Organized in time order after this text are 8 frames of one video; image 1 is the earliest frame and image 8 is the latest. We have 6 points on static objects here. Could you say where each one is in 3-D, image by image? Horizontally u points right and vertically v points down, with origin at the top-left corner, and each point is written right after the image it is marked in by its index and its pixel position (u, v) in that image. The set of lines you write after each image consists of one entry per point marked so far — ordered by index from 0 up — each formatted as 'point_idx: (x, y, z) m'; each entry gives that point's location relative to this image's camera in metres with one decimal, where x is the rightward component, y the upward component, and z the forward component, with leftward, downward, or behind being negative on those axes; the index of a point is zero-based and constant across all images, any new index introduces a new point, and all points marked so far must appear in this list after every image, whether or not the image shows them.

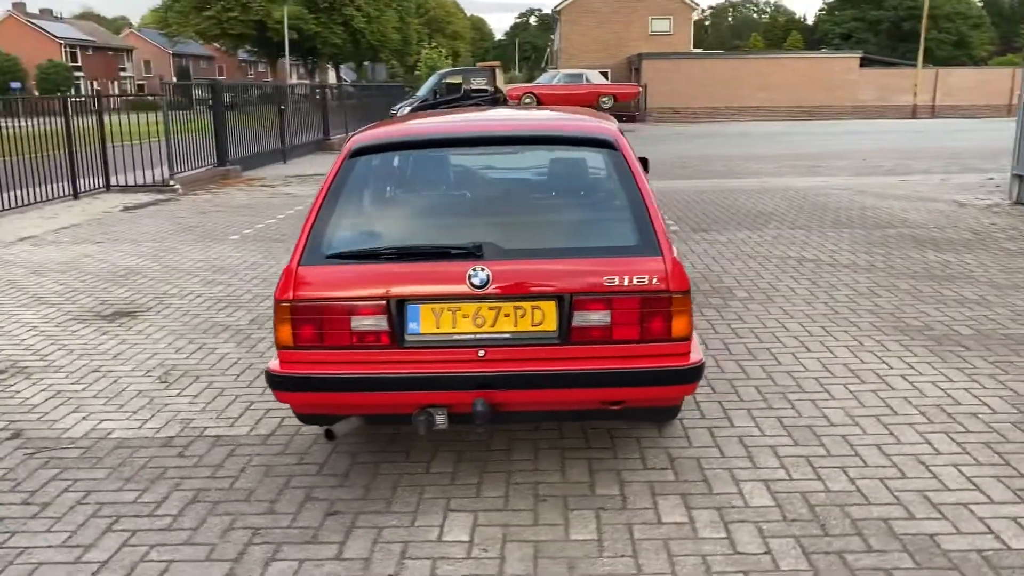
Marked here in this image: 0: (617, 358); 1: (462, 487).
0: (+0.4, -0.3, +3.6) m
1: (-0.2, -0.9, +3.9) m
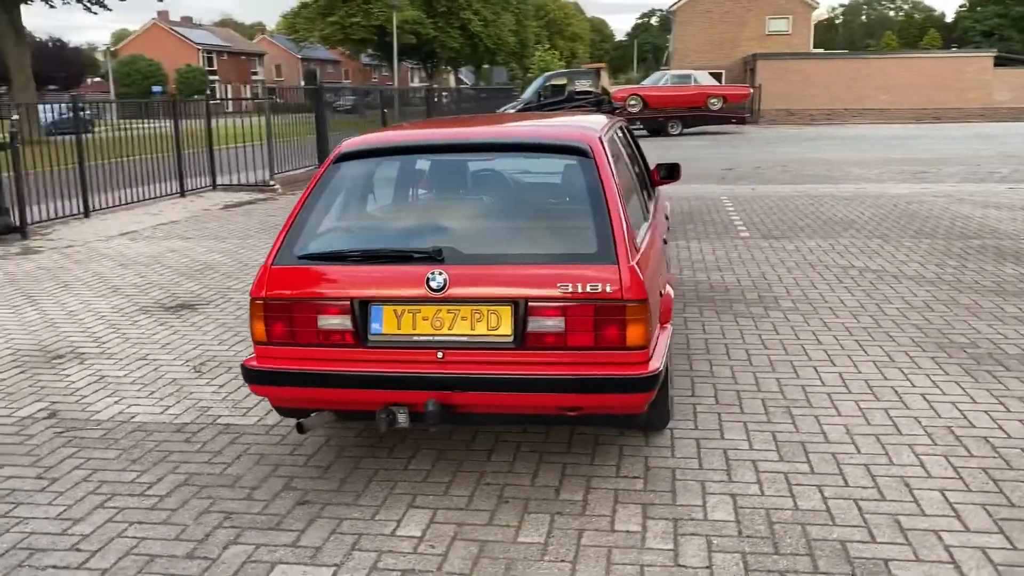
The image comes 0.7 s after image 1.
0: (+0.2, -0.3, +3.6) m
1: (-0.4, -0.9, +4.0) m
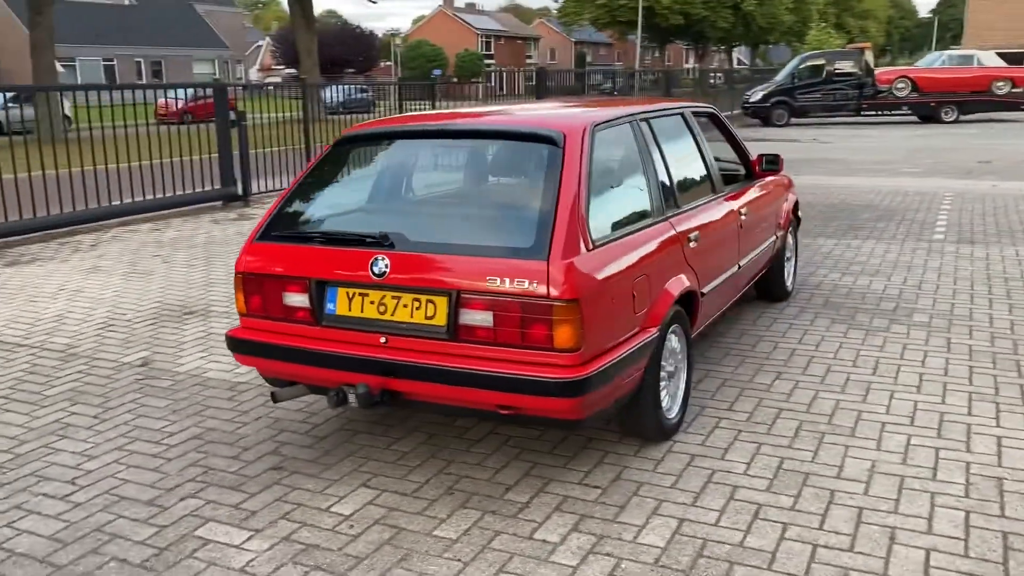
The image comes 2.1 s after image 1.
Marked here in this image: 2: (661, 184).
0: (-0.1, -0.3, +3.5) m
1: (-0.5, -0.8, +4.1) m
2: (+0.7, +0.5, +4.4) m
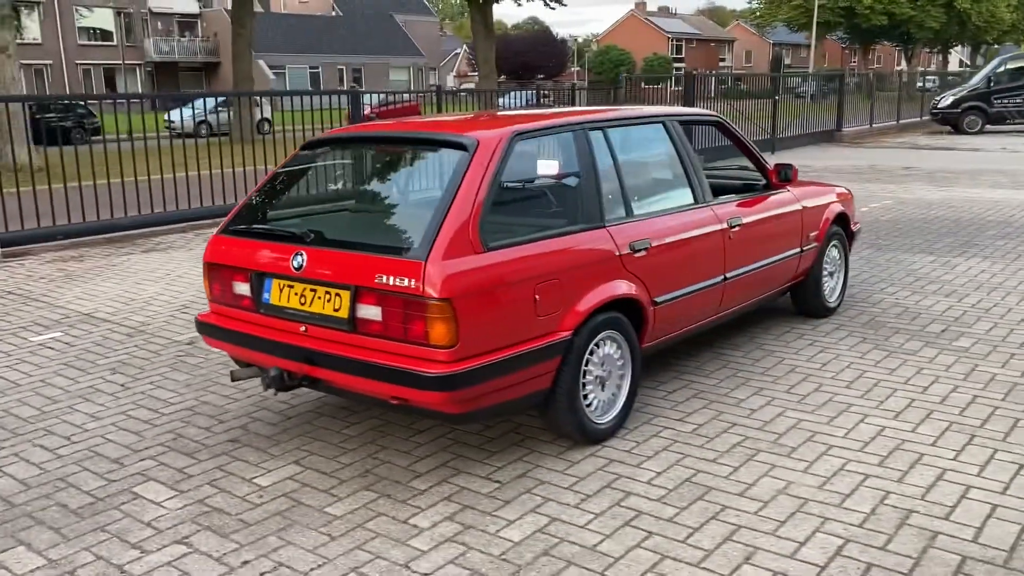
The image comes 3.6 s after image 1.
0: (-0.5, -0.3, +3.7) m
1: (-0.9, -0.8, +4.4) m
2: (+0.4, +0.5, +4.4) m
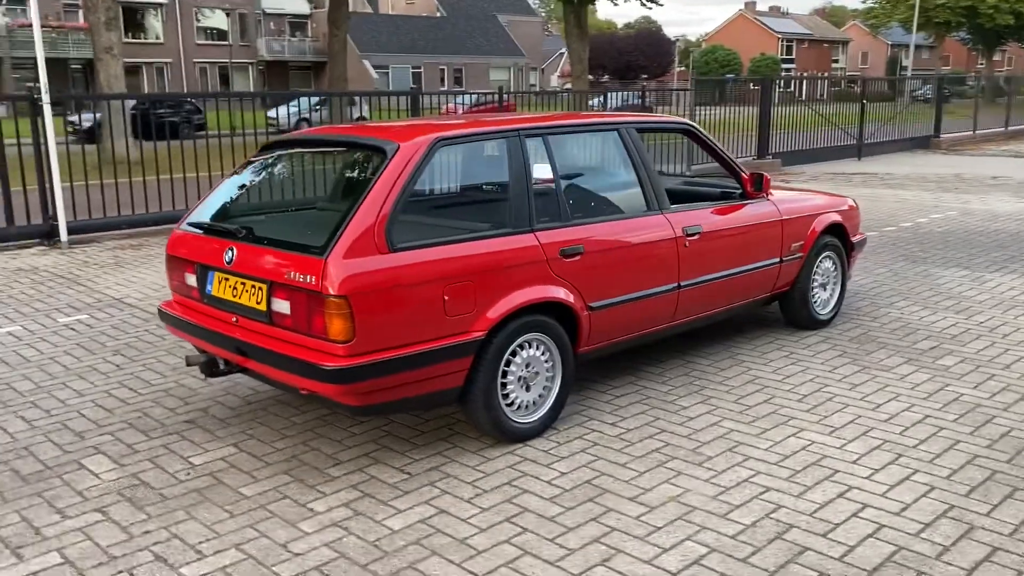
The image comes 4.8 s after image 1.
0: (-1.0, -0.3, +3.9) m
1: (-1.3, -0.8, +4.7) m
2: (+0.1, +0.5, +4.5) m
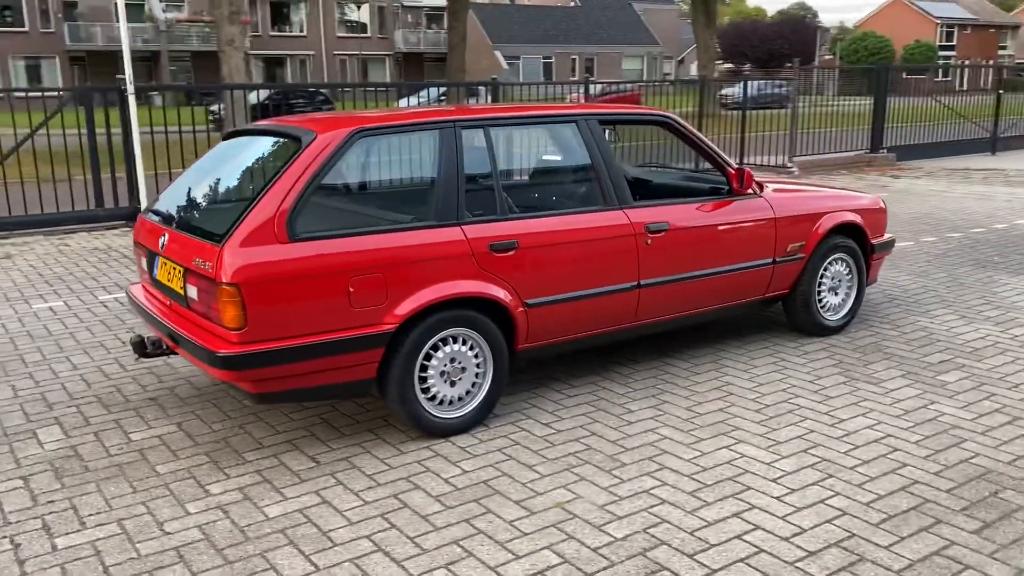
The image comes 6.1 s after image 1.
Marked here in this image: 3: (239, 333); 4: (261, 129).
0: (-1.4, -0.2, +4.0) m
1: (-1.6, -0.7, +4.8) m
2: (-0.2, +0.5, +4.5) m
3: (-1.2, -0.2, +3.8) m
4: (-1.2, +0.8, +4.6) m
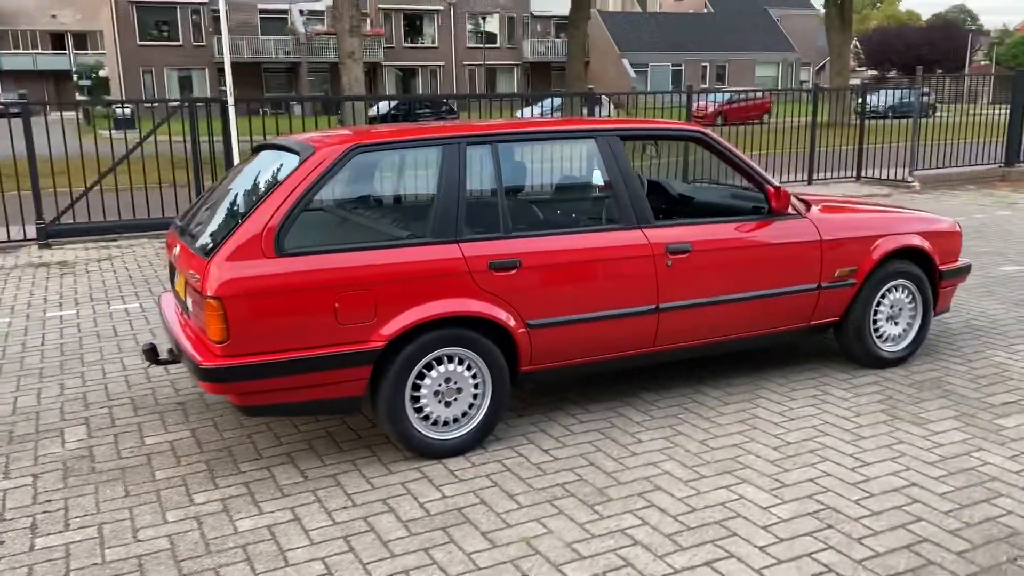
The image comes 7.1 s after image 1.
0: (-1.5, -0.2, +4.1) m
1: (-1.6, -0.8, +4.9) m
2: (-0.2, +0.4, +4.4) m
3: (-1.3, -0.3, +3.9) m
4: (-1.2, +0.8, +4.7) m
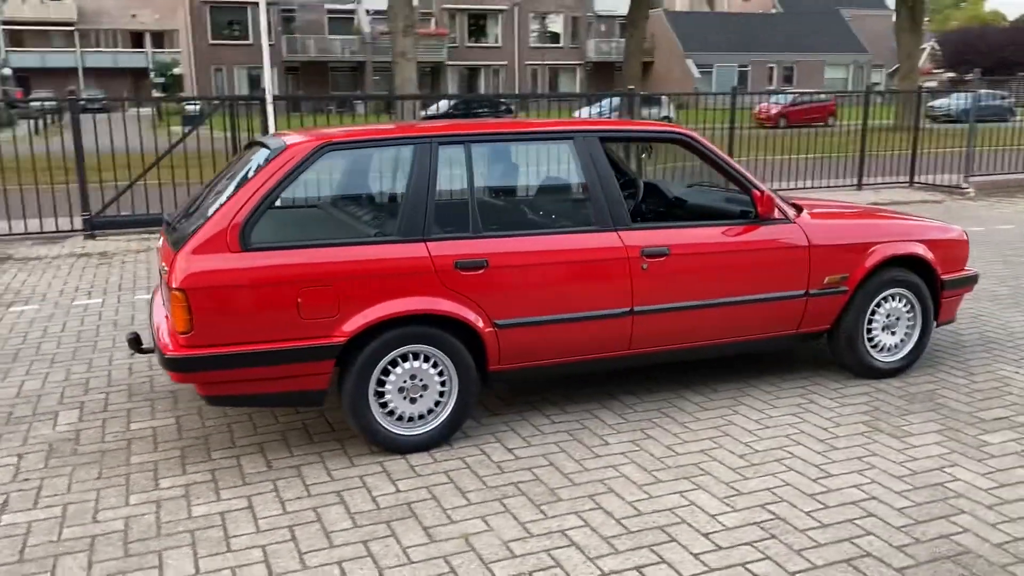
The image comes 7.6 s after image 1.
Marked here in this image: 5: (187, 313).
0: (-1.6, -0.2, +4.2) m
1: (-1.7, -0.7, +5.1) m
2: (-0.3, +0.4, +4.4) m
3: (-1.5, -0.2, +4.0) m
4: (-1.3, +0.8, +4.8) m
5: (-1.5, -0.1, +4.0) m
